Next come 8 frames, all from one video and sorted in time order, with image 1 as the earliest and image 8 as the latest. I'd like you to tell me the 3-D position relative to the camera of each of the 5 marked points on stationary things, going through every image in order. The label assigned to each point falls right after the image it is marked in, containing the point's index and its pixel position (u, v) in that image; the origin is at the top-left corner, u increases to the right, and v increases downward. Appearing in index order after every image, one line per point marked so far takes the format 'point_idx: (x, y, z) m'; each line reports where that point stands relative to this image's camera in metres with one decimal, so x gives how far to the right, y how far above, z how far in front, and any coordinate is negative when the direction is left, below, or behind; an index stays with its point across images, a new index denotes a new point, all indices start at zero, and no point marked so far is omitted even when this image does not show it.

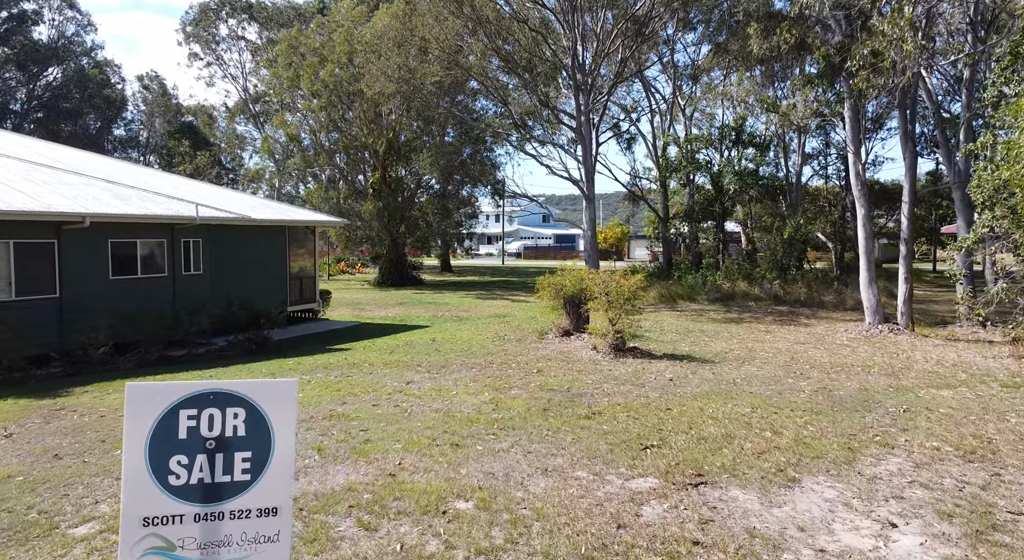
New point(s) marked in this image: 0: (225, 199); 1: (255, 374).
0: (-5.4, +1.4, +13.3) m
1: (-3.0, -1.1, +8.3) m
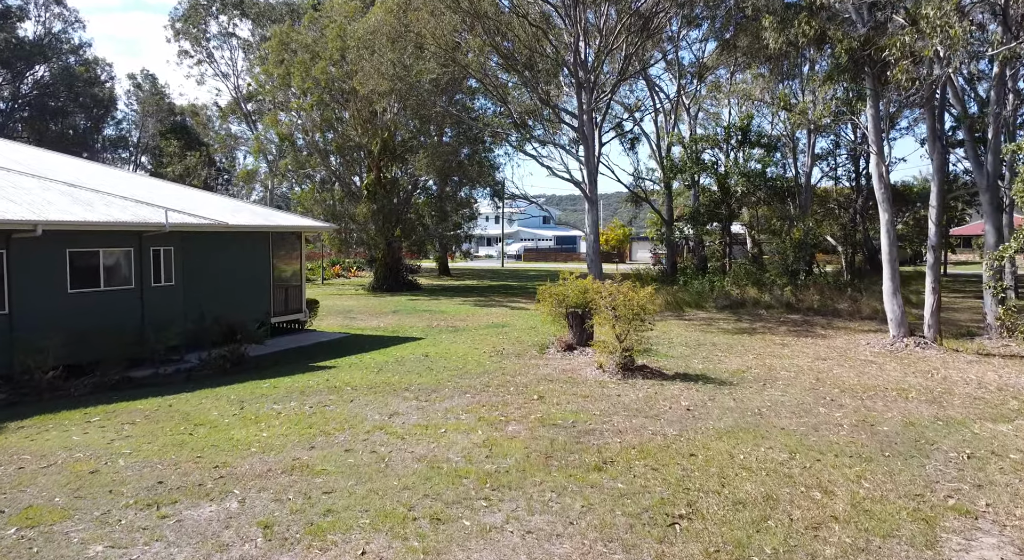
0: (-5.4, +1.3, +12.4) m
1: (-3.0, -1.3, +7.4) m
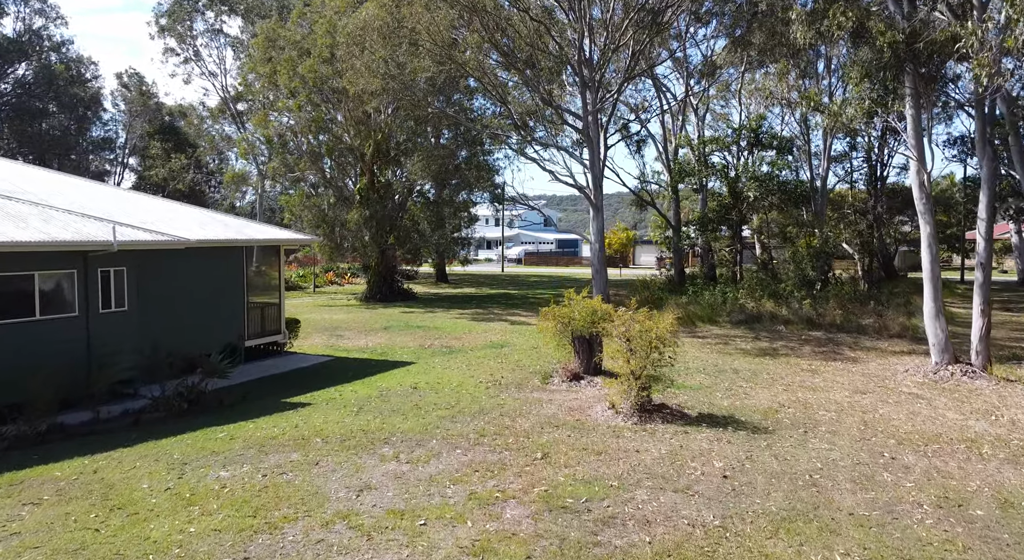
0: (-5.4, +0.9, +11.1) m
1: (-3.0, -1.6, +6.1) m
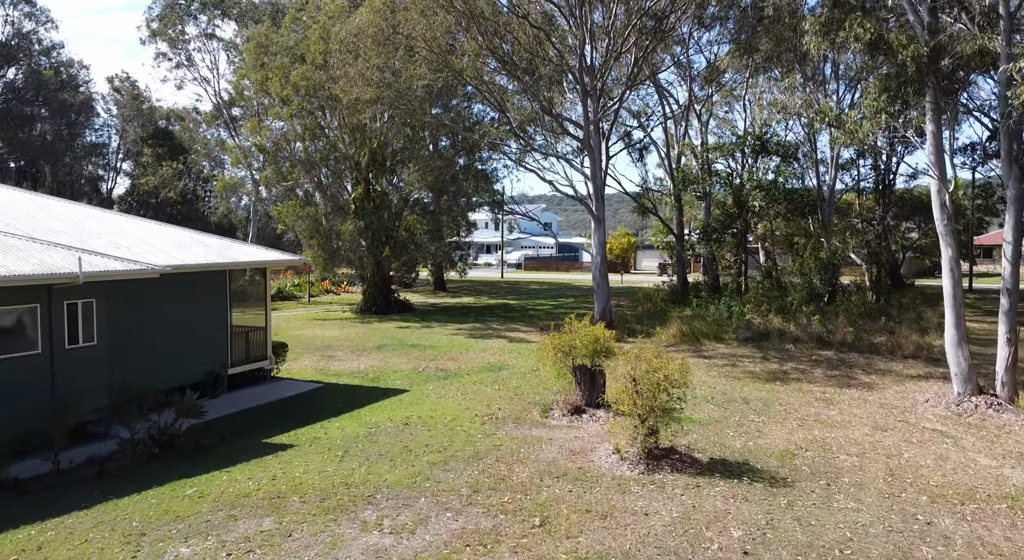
0: (-5.5, +0.5, +10.5) m
1: (-3.1, -2.0, +5.5) m
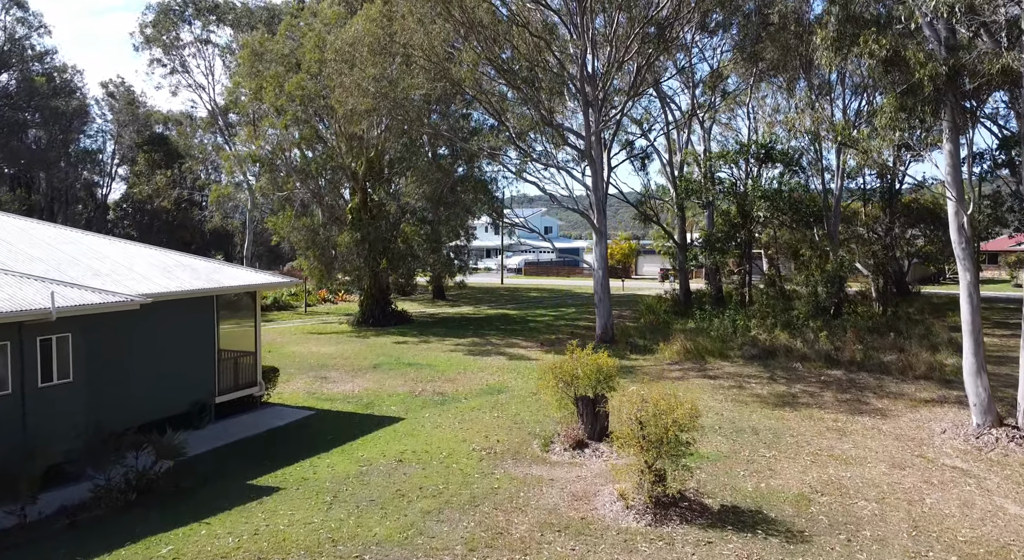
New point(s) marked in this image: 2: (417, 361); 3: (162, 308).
0: (-5.5, +0.1, +10.0) m
1: (-3.1, -2.4, +5.0) m
2: (-2.3, -1.9, +17.0) m
3: (-4.9, -0.4, +10.1) m
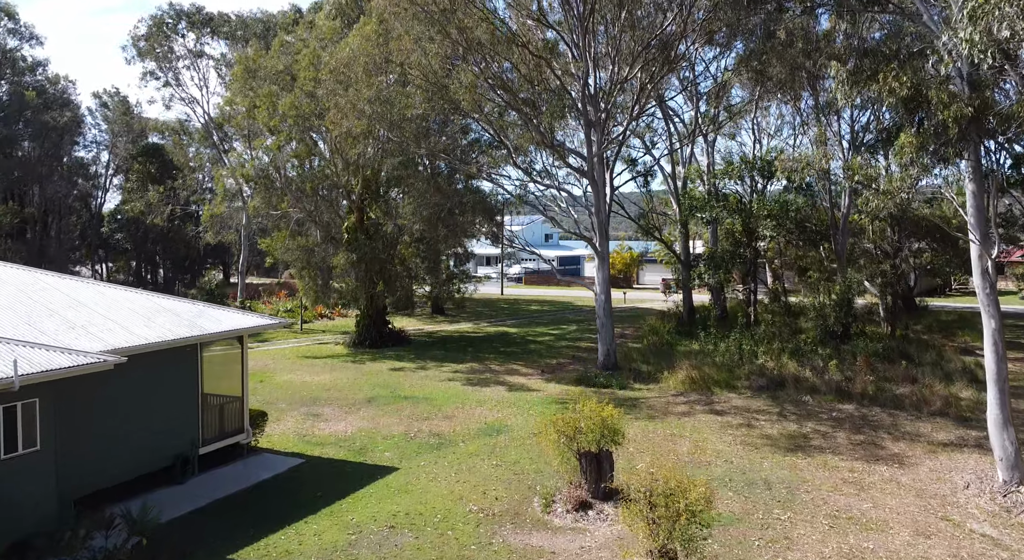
0: (-5.5, -0.5, +9.4) m
1: (-3.1, -3.1, +4.4) m
2: (-2.3, -2.6, +16.4) m
3: (-4.9, -1.1, +9.5) m
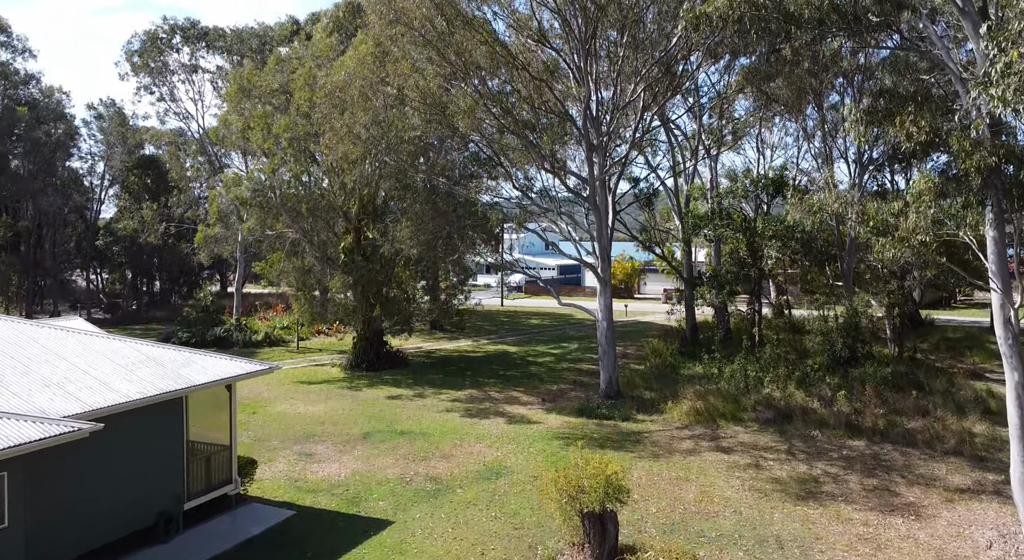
0: (-5.5, -1.2, +8.9) m
1: (-3.1, -3.7, +4.0) m
2: (-2.3, -3.3, +16.0) m
3: (-4.9, -1.8, +9.0) m
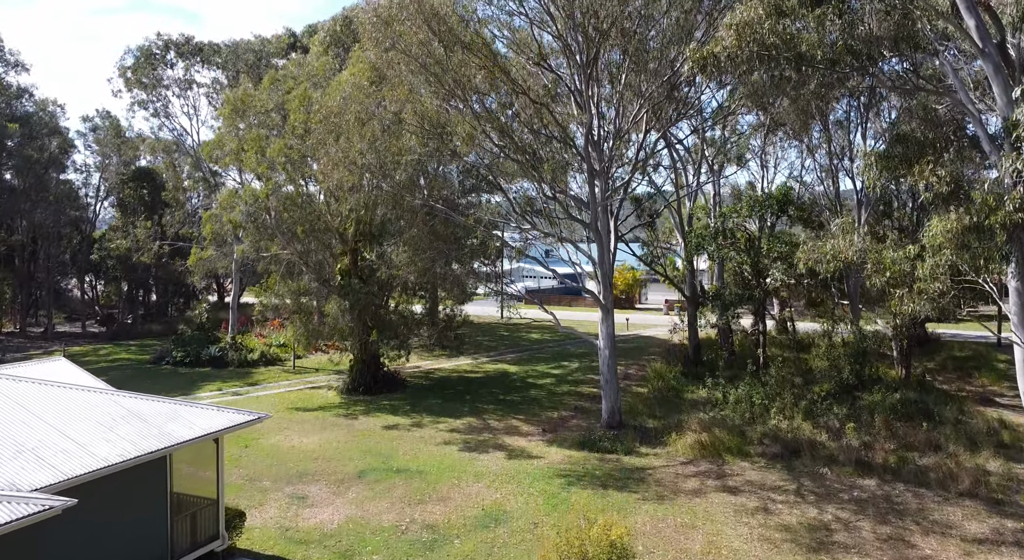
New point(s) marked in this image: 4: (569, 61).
0: (-5.5, -1.9, +8.5) m
1: (-3.1, -4.4, +3.5) m
2: (-2.3, -4.0, +15.5) m
3: (-4.9, -2.5, +8.6) m
4: (+1.3, +5.1, +16.6) m
